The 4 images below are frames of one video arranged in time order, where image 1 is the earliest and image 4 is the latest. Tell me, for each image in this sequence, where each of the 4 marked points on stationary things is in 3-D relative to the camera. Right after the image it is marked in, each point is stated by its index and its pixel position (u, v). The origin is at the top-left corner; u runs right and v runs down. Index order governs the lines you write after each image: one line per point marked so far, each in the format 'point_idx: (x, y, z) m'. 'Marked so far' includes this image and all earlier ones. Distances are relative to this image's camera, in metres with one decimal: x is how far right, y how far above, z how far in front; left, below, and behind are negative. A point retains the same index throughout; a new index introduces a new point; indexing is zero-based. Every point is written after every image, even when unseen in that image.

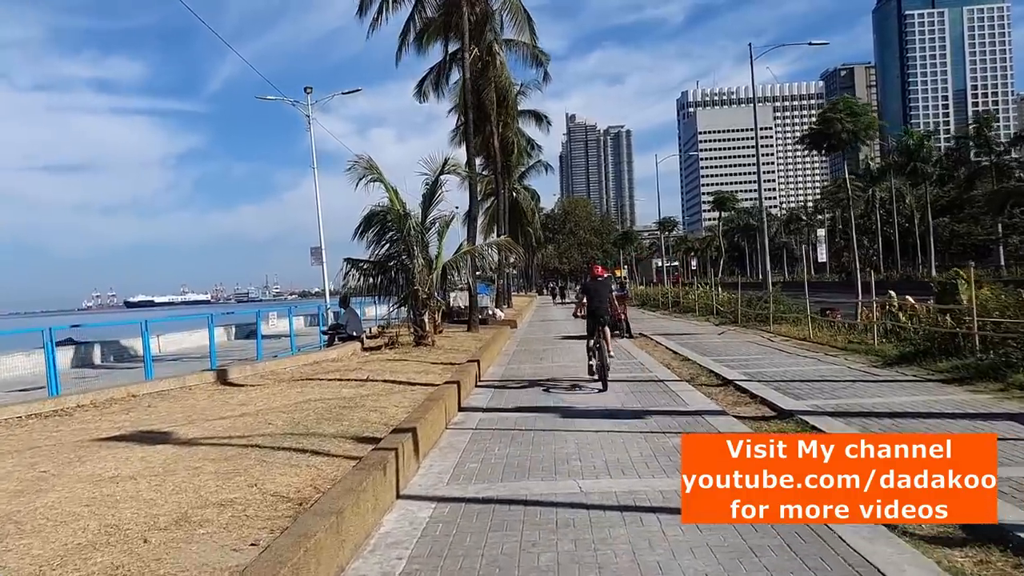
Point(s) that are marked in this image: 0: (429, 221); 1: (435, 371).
0: (-2.4, +2.0, +18.0) m
1: (-1.6, -1.7, +12.6) m
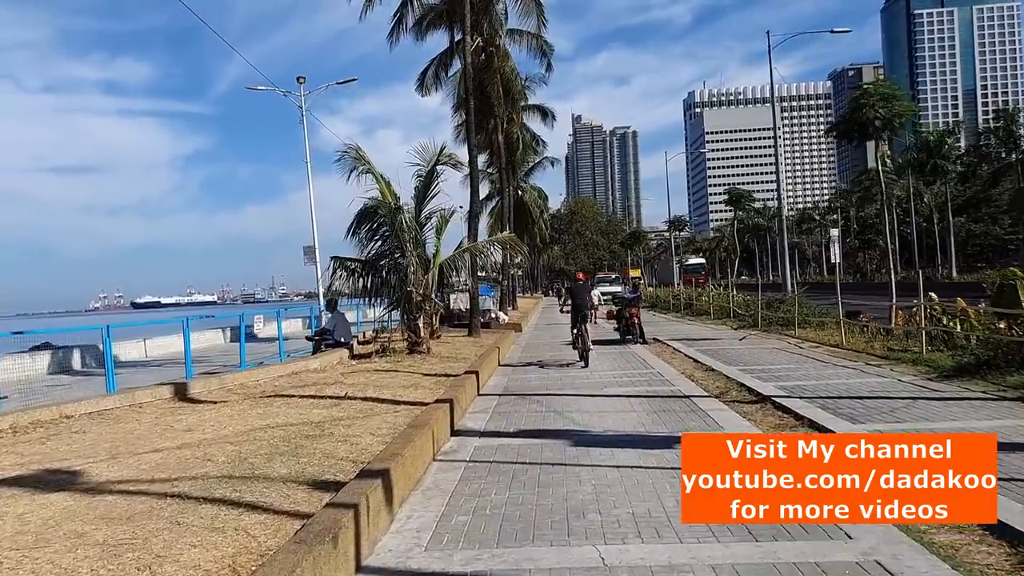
0: (-2.3, +1.9, +16.4) m
1: (-1.6, -1.7, +11.0) m
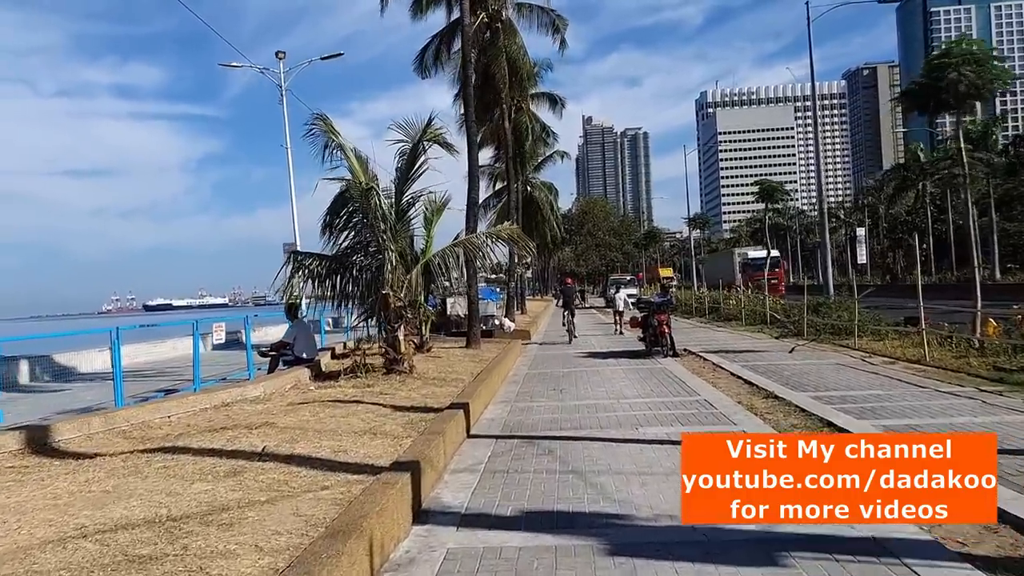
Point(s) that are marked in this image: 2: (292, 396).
0: (-2.2, +1.9, +13.2) m
1: (-1.5, -1.8, +7.7) m
2: (-3.8, -1.9, +10.7) m
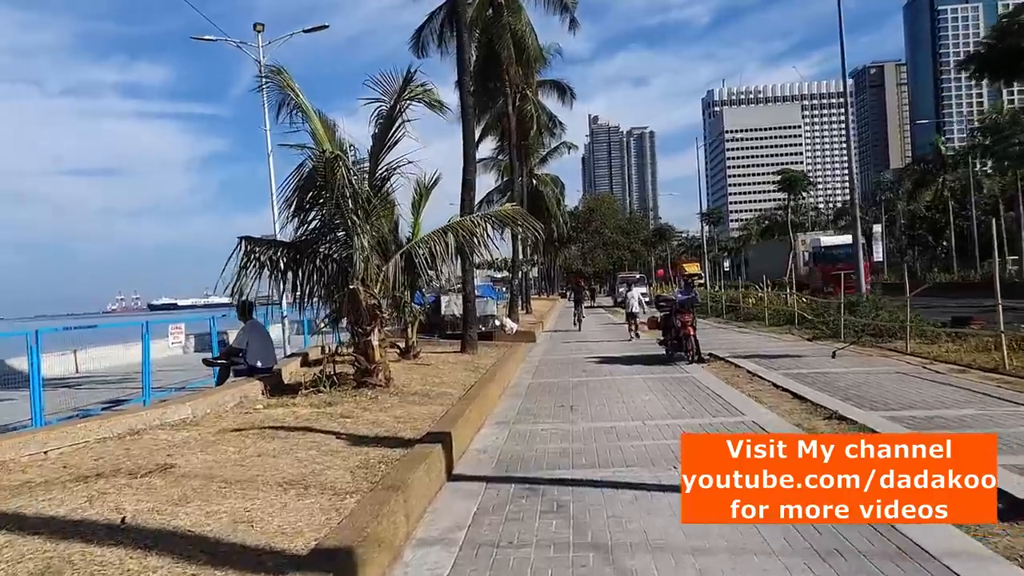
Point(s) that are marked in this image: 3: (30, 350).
0: (-2.2, +2.0, +10.9) m
1: (-1.6, -1.7, +5.4) m
2: (-3.8, -1.8, +8.4) m
3: (-8.6, -1.1, +11.2) m
